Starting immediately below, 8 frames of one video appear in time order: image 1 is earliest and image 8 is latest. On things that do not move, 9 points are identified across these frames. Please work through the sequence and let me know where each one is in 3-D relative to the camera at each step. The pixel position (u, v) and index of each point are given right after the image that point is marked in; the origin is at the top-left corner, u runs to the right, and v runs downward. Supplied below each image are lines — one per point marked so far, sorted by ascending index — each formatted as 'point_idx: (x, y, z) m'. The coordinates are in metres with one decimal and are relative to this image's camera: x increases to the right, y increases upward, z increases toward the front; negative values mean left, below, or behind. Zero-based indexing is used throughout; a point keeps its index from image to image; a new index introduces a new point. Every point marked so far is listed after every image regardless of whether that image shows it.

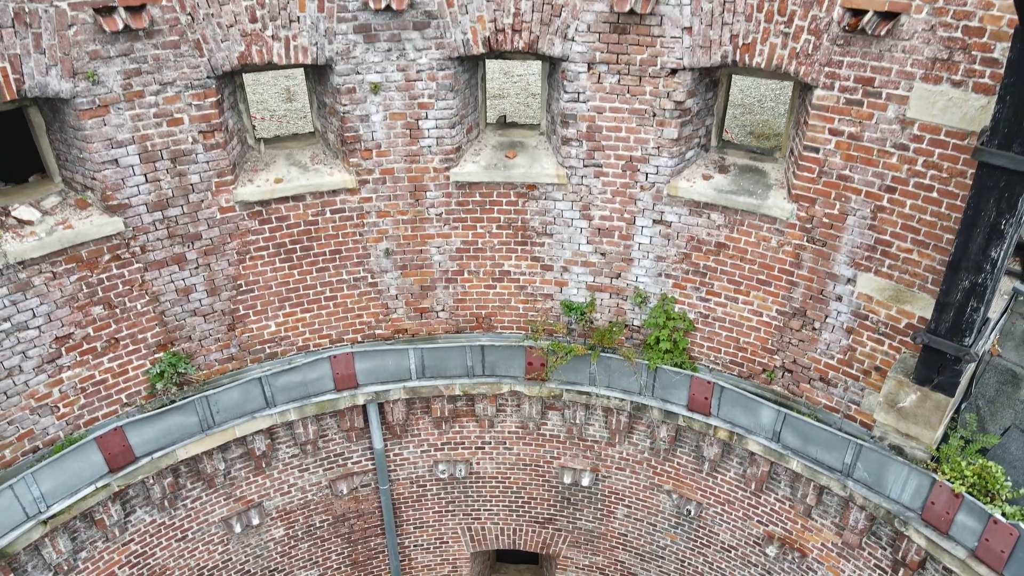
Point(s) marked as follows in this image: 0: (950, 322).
0: (+4.4, -0.3, +4.7) m
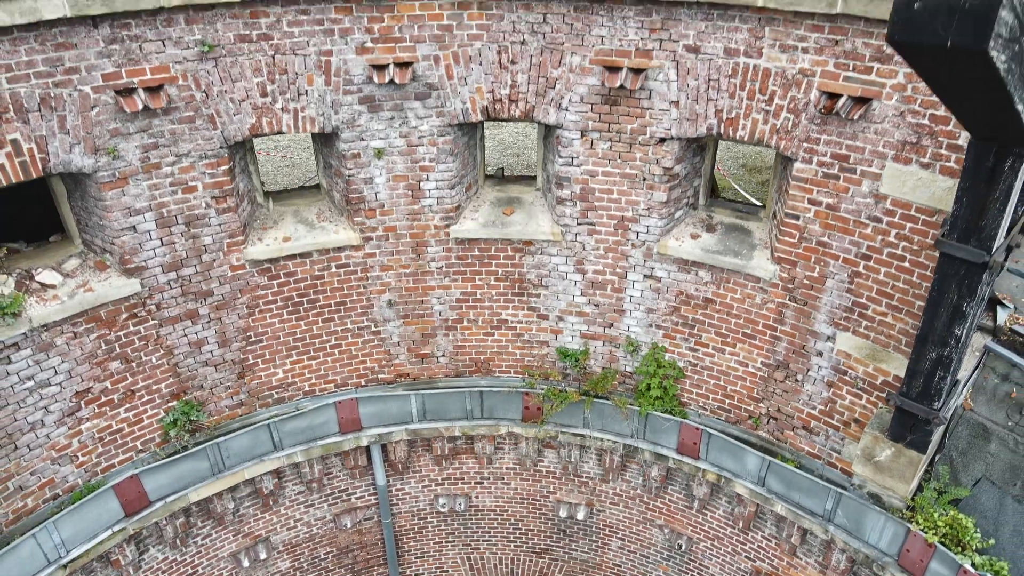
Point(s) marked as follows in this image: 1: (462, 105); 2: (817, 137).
0: (+4.4, -1.1, +5.0) m
1: (-0.6, +2.4, +6.0) m
2: (+3.5, +1.7, +5.3) m
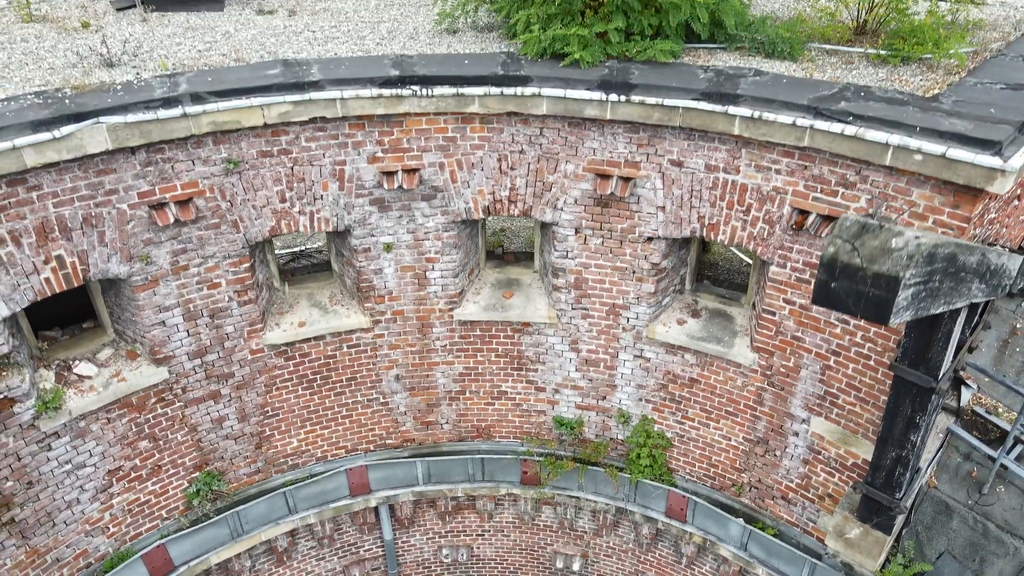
0: (+4.4, -2.3, +5.5) m
1: (-0.7, +1.2, +6.5) m
2: (+3.4, +0.5, +5.8) m
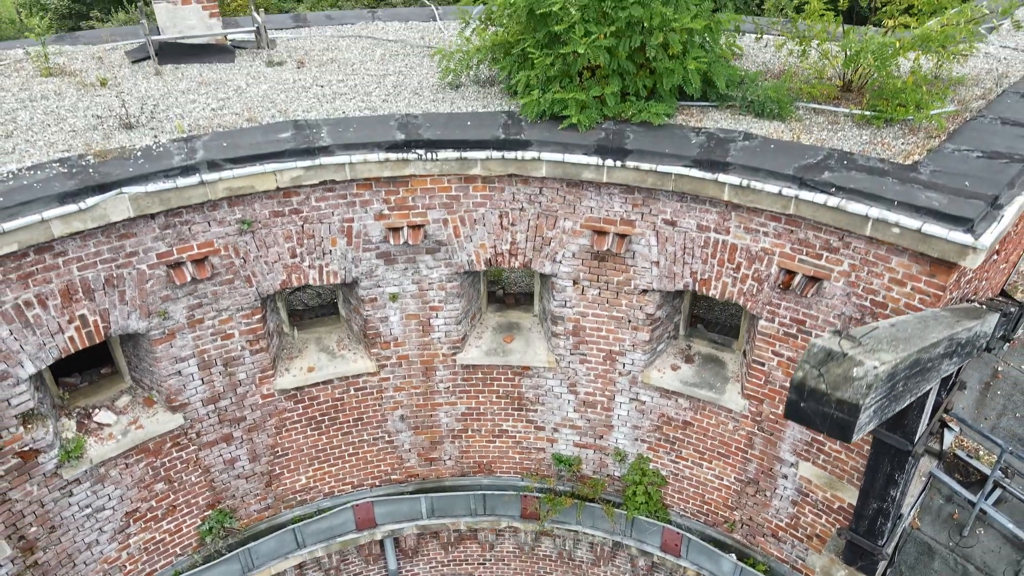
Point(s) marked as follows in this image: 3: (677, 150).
0: (+4.4, -3.0, +5.8) m
1: (-0.6, +0.5, +6.8) m
2: (+3.5, -0.2, +6.1) m
3: (+2.1, +1.7, +5.9) m
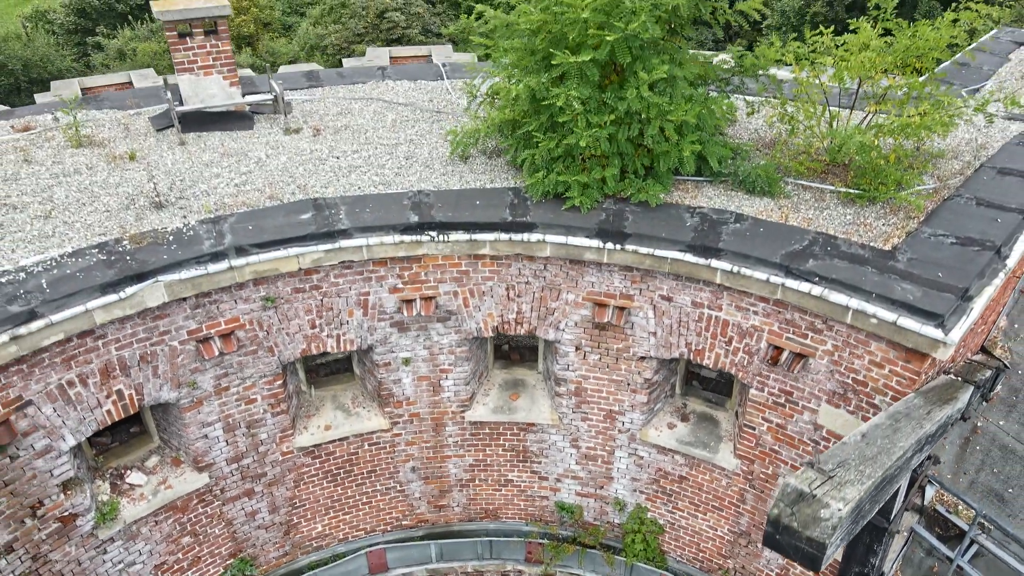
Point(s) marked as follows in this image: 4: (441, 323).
0: (+4.5, -4.0, +6.2) m
1: (-0.6, -0.6, +7.2) m
2: (+3.5, -1.2, +6.5) m
3: (+2.2, +0.7, +6.4) m
4: (-1.1, -0.5, +7.2) m
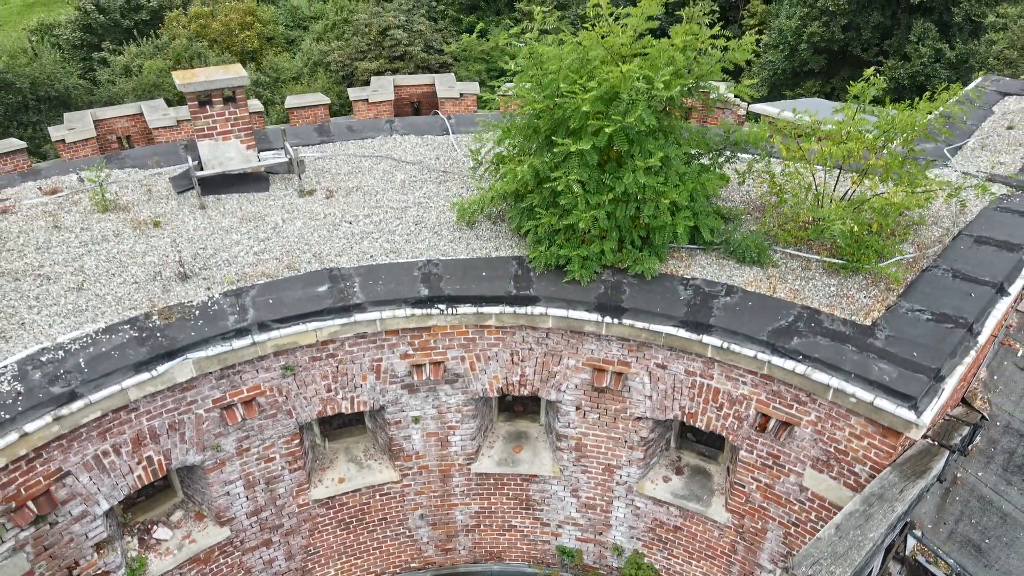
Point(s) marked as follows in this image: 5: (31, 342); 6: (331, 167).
0: (+4.5, -5.0, +6.6) m
1: (-0.5, -1.6, +7.6) m
2: (+3.6, -2.2, +7.0) m
3: (+2.2, -0.3, +6.8) m
4: (-1.0, -1.6, +7.6) m
5: (-6.6, -0.7, +6.4) m
6: (-3.7, +2.5, +9.6) m
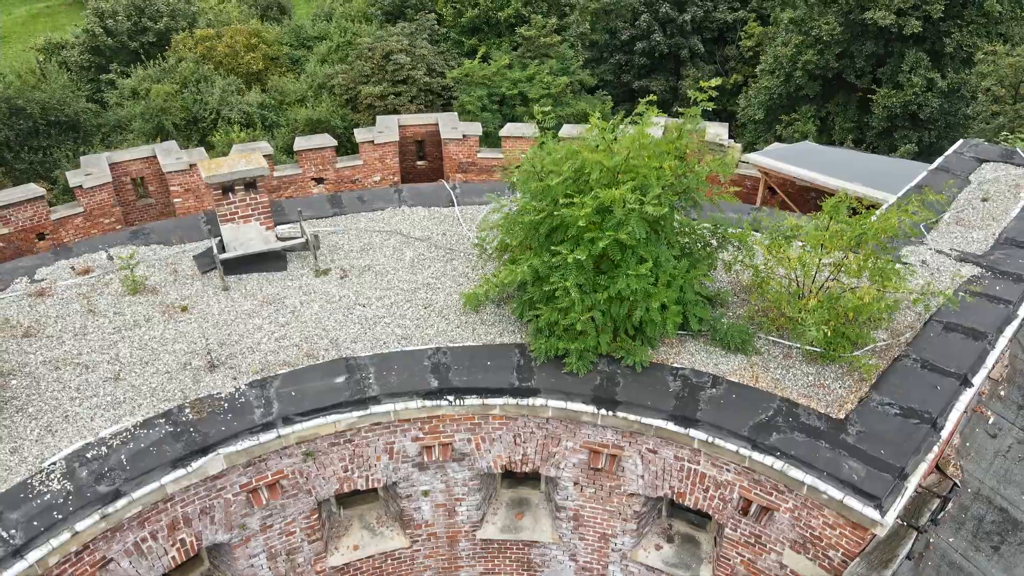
0: (+4.6, -6.5, +7.2) m
1: (-0.5, -3.1, +8.2) m
2: (+3.7, -3.7, +7.6) m
3: (+2.3, -1.8, +7.4) m
4: (-1.0, -3.1, +8.2) m
5: (-6.6, -2.2, +7.0) m
6: (-3.7, +1.0, +10.2) m
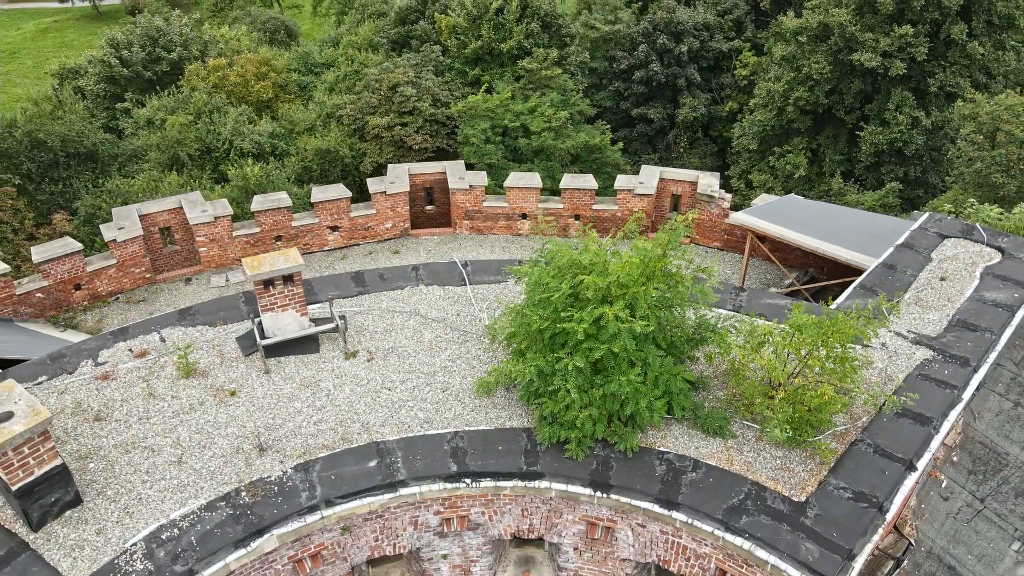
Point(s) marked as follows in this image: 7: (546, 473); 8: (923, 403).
0: (+4.7, -8.3, +8.5) m
1: (-0.3, -4.9, +9.5) m
2: (+3.8, -5.6, +8.8) m
3: (+2.4, -3.6, +8.6) m
4: (-0.8, -4.9, +9.5) m
5: (-6.4, -4.1, +8.3) m
6: (-3.5, -0.9, +11.5) m
7: (+0.6, -3.5, +8.9) m
8: (+8.5, -2.4, +9.7) m
